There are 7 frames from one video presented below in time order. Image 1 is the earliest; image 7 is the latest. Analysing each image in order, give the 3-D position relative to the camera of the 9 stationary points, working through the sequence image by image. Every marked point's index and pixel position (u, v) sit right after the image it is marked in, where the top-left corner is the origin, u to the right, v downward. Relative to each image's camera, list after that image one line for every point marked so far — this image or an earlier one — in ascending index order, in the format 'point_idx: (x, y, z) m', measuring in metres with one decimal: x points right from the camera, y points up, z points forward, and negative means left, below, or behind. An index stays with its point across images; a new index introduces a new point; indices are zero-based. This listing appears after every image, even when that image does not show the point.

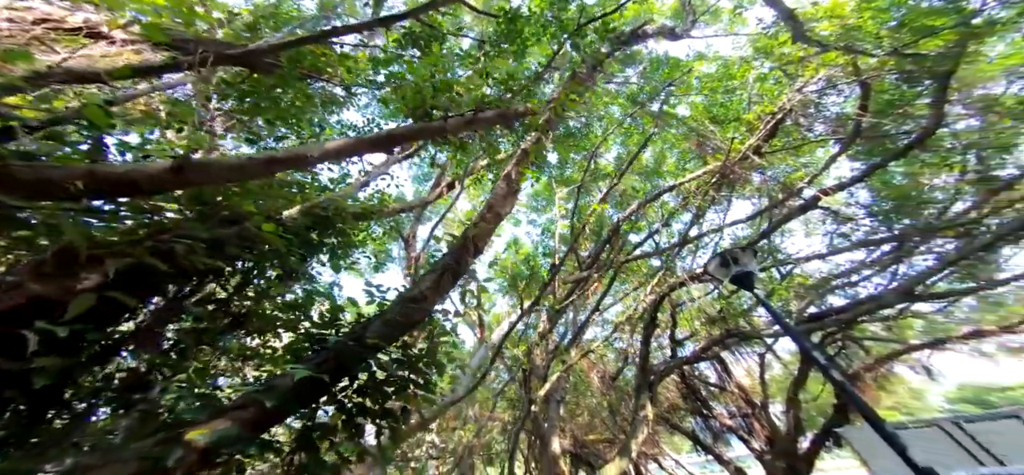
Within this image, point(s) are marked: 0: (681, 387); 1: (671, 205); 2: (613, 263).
0: (+2.4, -3.2, +7.6) m
1: (+2.2, +0.5, +5.9) m
2: (+1.2, -0.2, +5.2) m
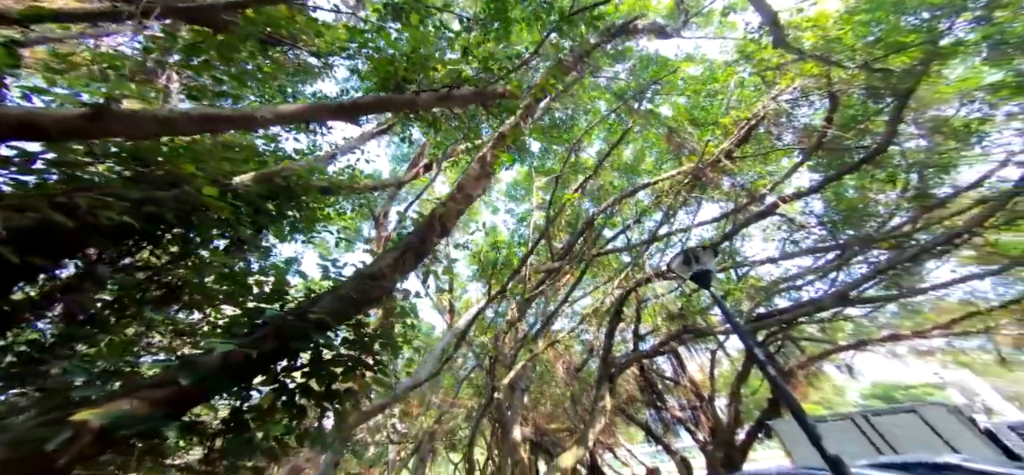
0: (+2.9, -2.9, +7.8) m
1: (+2.1, +0.6, +5.7) m
2: (+1.1, -0.2, +5.3) m
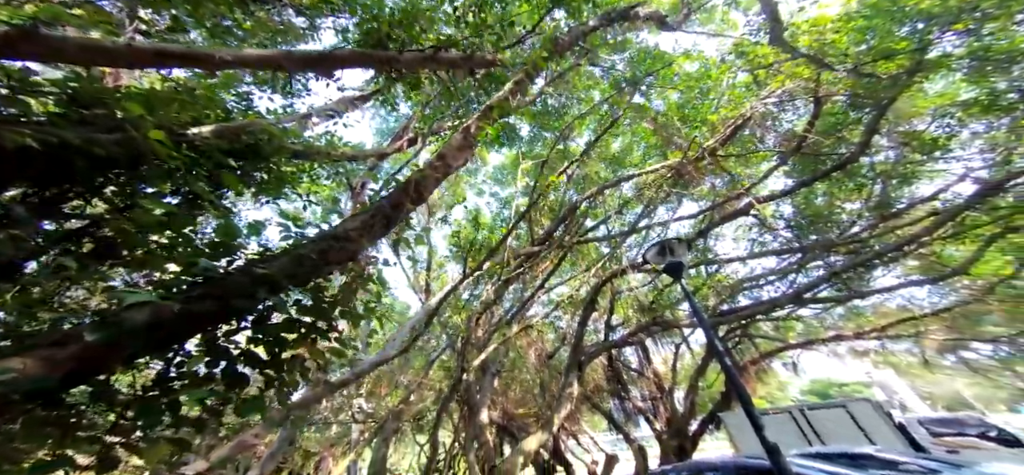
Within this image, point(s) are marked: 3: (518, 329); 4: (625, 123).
0: (+2.2, -2.8, +8.0) m
1: (+1.8, +0.7, +5.8) m
2: (+0.8, -0.1, +5.4) m
3: (+0.1, -1.4, +5.9) m
4: (+1.9, +1.8, +6.0) m
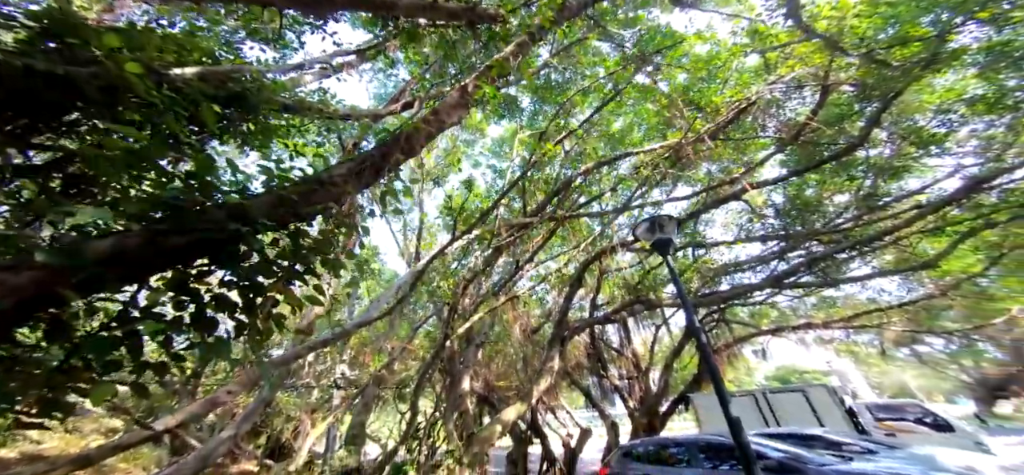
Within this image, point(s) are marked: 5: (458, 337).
0: (+1.7, -2.4, +8.2) m
1: (+1.7, +1.0, +5.8) m
2: (+0.6, +0.2, +5.3) m
3: (-0.1, -1.0, +5.9) m
4: (+1.9, +2.1, +6.0) m
5: (-0.8, -1.5, +5.5) m
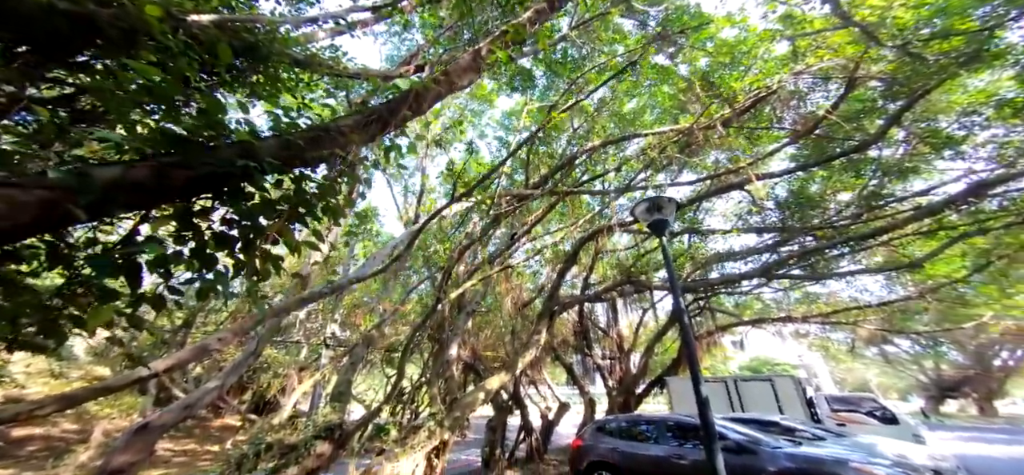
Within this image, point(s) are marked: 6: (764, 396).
0: (+1.4, -1.9, +8.3) m
1: (+1.7, +1.2, +5.7) m
2: (+0.6, +0.6, +5.3) m
3: (-0.2, -0.5, +5.9) m
4: (+2.0, +2.3, +5.8) m
5: (-0.9, -1.0, +5.5) m
6: (+6.1, -3.8, +9.2) m
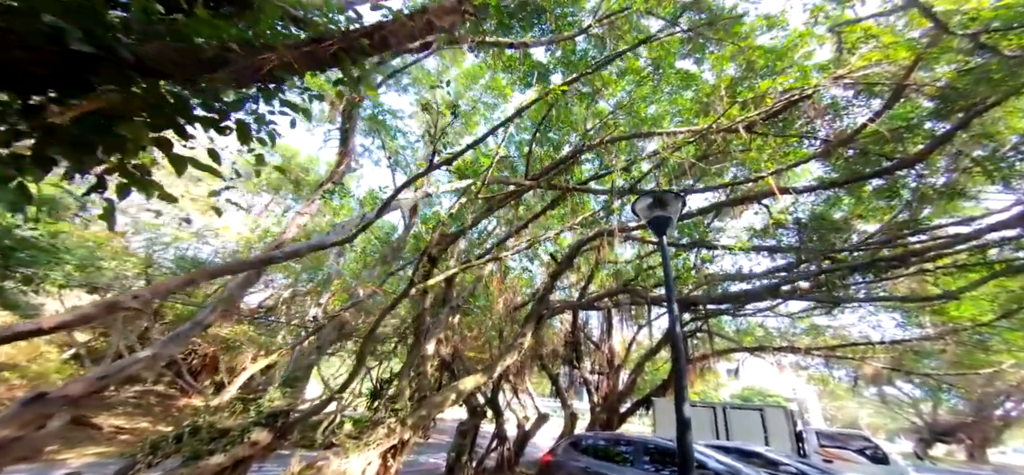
0: (+1.2, -2.0, +8.0) m
1: (+1.8, +1.1, +5.4) m
2: (+0.6, +0.6, +4.9) m
3: (-0.3, -0.5, +5.5) m
4: (+2.1, +2.2, +5.5) m
5: (-1.1, -0.8, +5.2) m
6: (+5.6, -4.4, +8.9) m
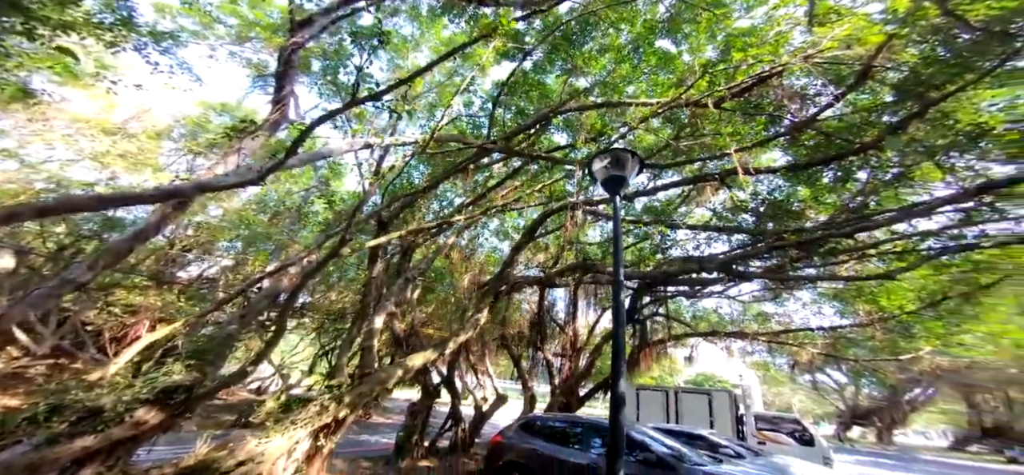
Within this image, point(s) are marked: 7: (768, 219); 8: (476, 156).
0: (+0.3, -1.7, +7.9) m
1: (+1.4, +1.4, +5.4) m
2: (+0.2, +0.9, +4.8) m
3: (-0.8, -0.1, +5.3) m
4: (+1.8, +2.4, +5.5) m
5: (-1.6, -0.5, +4.9) m
6: (+4.5, -4.2, +9.3) m
7: (+3.8, +0.2, +6.0) m
8: (-0.4, +0.9, +4.8) m
